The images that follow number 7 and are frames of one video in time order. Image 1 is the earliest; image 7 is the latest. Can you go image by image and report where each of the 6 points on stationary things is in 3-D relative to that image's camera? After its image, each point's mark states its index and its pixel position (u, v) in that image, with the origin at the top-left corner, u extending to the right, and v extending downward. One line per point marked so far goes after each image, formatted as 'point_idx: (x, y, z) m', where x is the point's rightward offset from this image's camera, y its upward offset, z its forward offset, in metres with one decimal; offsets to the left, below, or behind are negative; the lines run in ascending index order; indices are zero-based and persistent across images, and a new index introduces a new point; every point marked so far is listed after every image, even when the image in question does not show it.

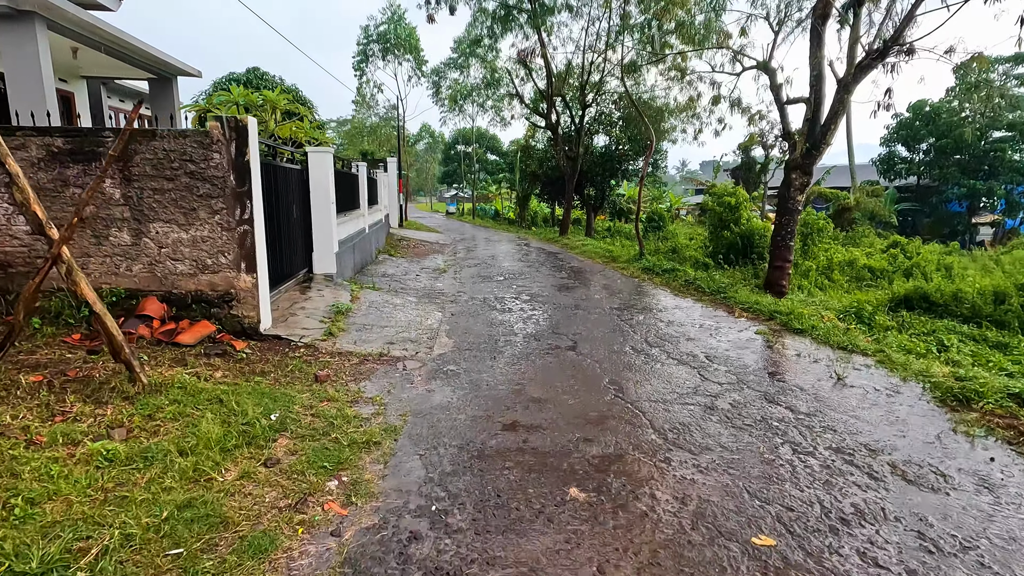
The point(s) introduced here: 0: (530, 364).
0: (+0.1, -0.6, +4.0) m
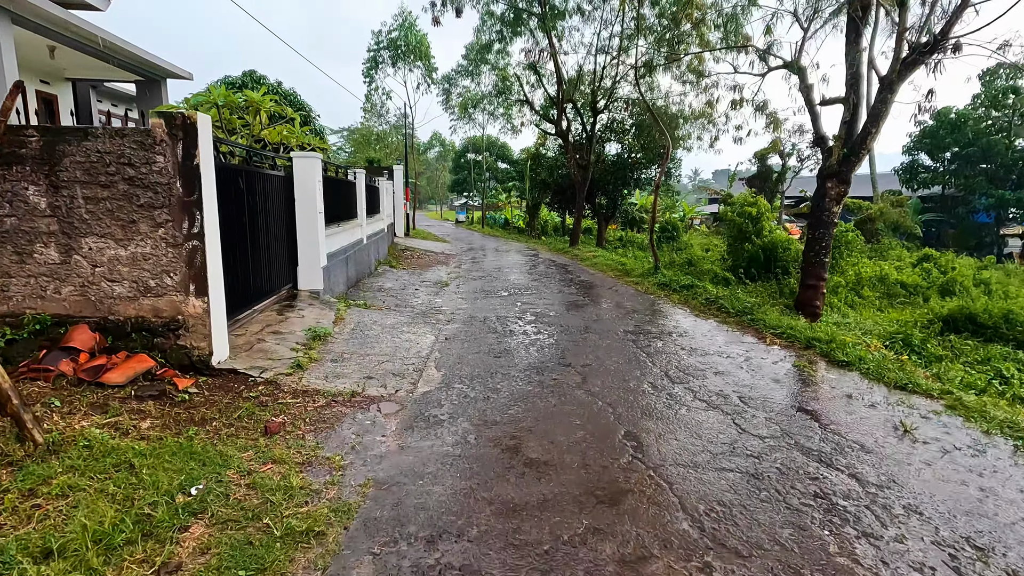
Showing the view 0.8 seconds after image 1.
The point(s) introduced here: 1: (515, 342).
0: (+0.1, -0.7, +3.3) m
1: (0.0, -0.5, +5.1) m
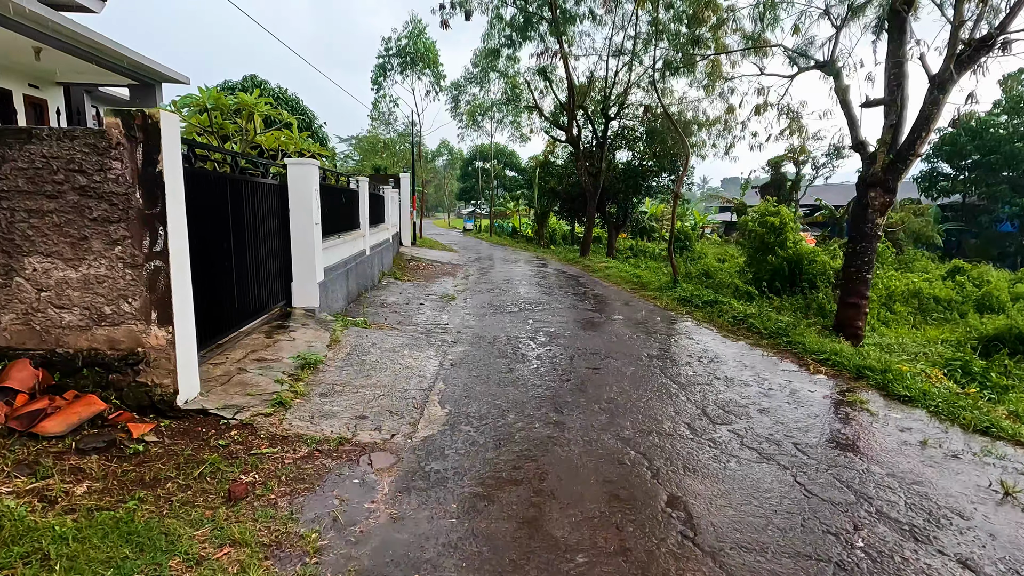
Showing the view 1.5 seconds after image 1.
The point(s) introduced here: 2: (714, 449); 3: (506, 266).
0: (+0.2, -0.9, +2.8) m
1: (+0.1, -0.7, +4.5) m
2: (+1.1, -0.9, +3.0) m
3: (-0.2, +0.6, +15.6) m
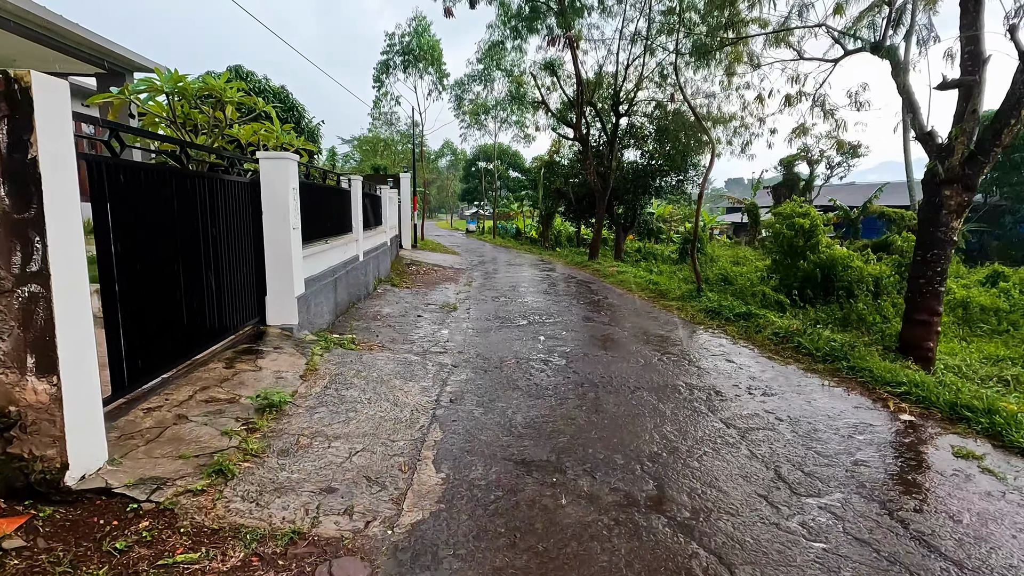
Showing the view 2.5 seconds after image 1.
0: (+0.3, -1.0, +2.0) m
1: (+0.2, -0.8, +3.7) m
2: (+1.2, -1.0, +2.1) m
3: (0.0, +0.5, +14.8) m
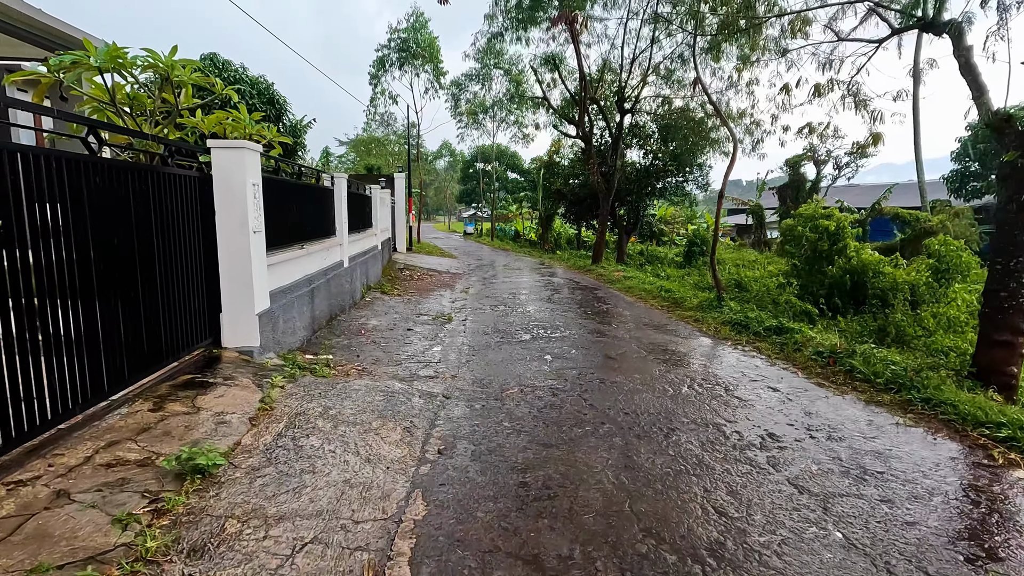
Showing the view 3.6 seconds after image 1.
0: (+0.3, -1.1, +1.2) m
1: (+0.3, -0.9, +2.9) m
2: (+1.2, -1.1, +1.3) m
3: (-0.1, +0.3, +14.0) m
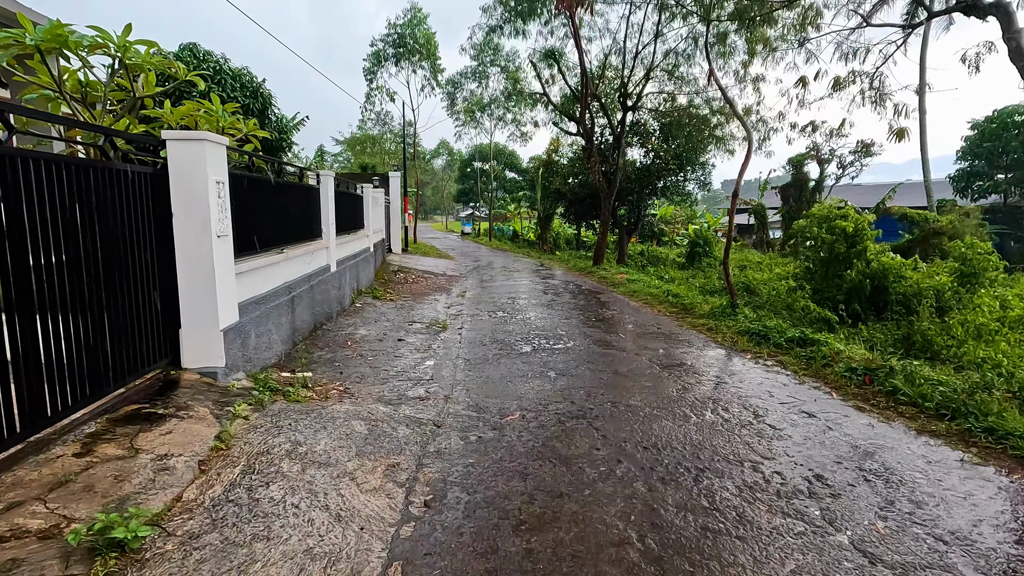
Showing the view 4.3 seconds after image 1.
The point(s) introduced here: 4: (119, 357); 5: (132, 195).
0: (+0.3, -1.2, +0.7) m
1: (+0.3, -1.0, +2.4) m
2: (+1.3, -1.2, +0.8) m
3: (-0.1, +0.3, +13.5) m
4: (-2.3, -0.4, +3.0) m
5: (-2.3, +0.6, +3.3) m
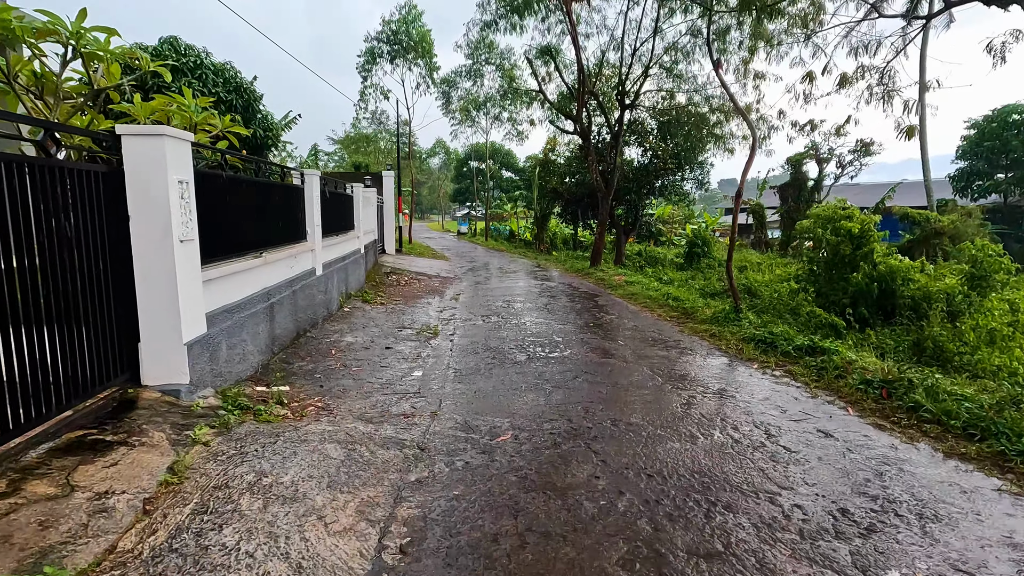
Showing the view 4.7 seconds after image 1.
0: (+0.3, -1.3, +0.4) m
1: (+0.2, -1.1, +2.1) m
2: (+1.2, -1.3, +0.5) m
3: (-0.2, +0.2, +13.2) m
4: (-2.3, -0.5, +2.7) m
5: (-2.4, +0.5, +2.9) m
